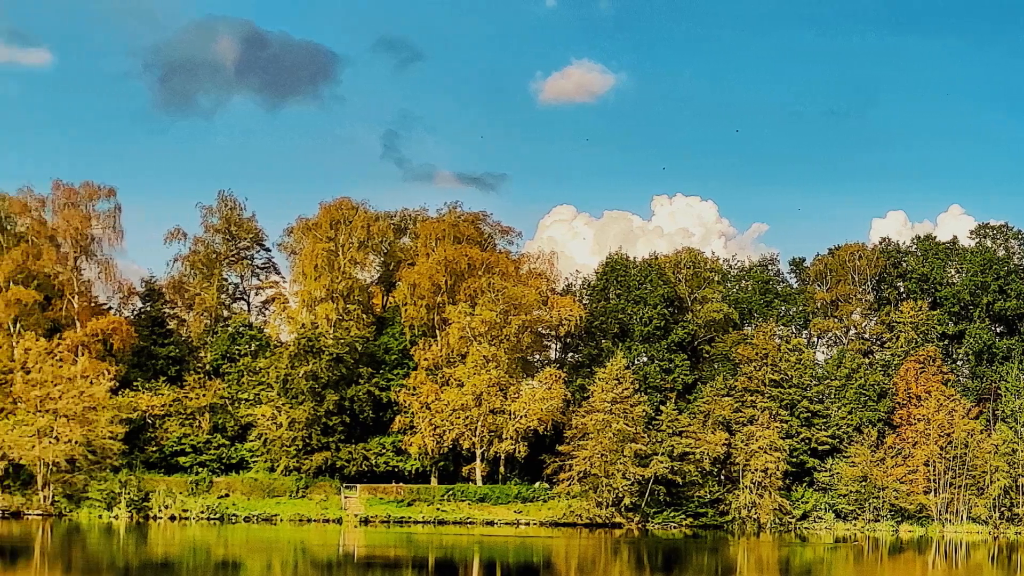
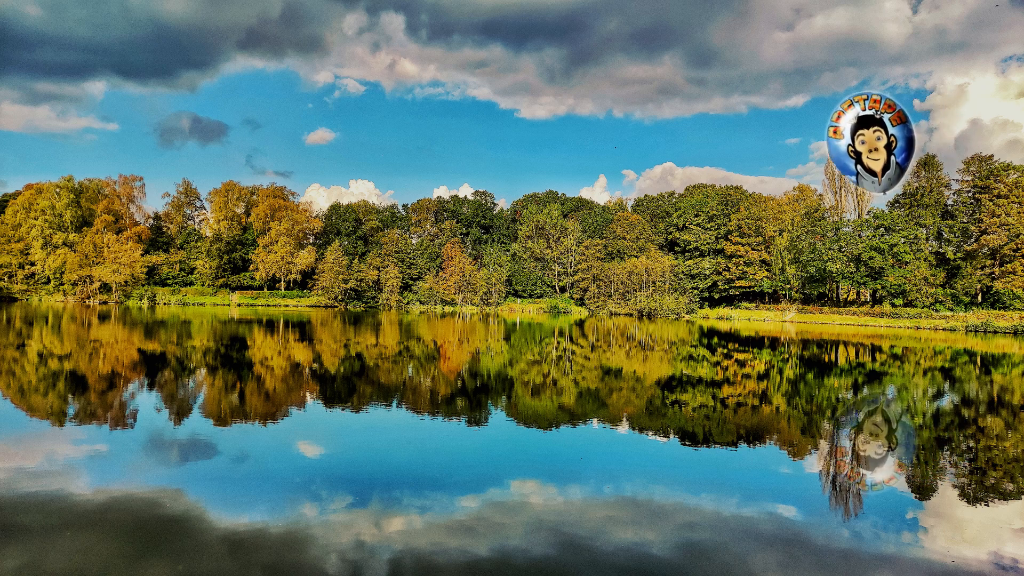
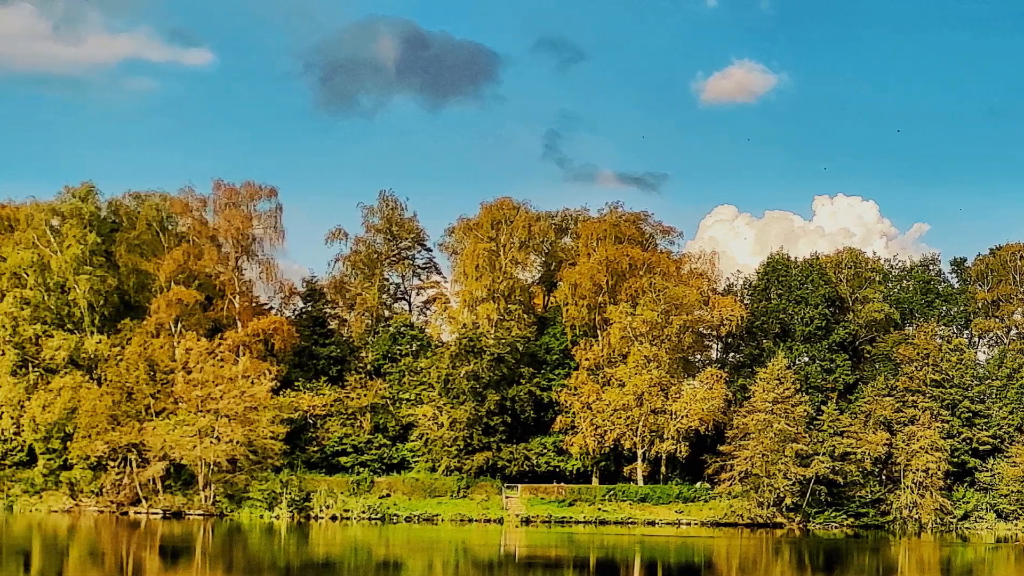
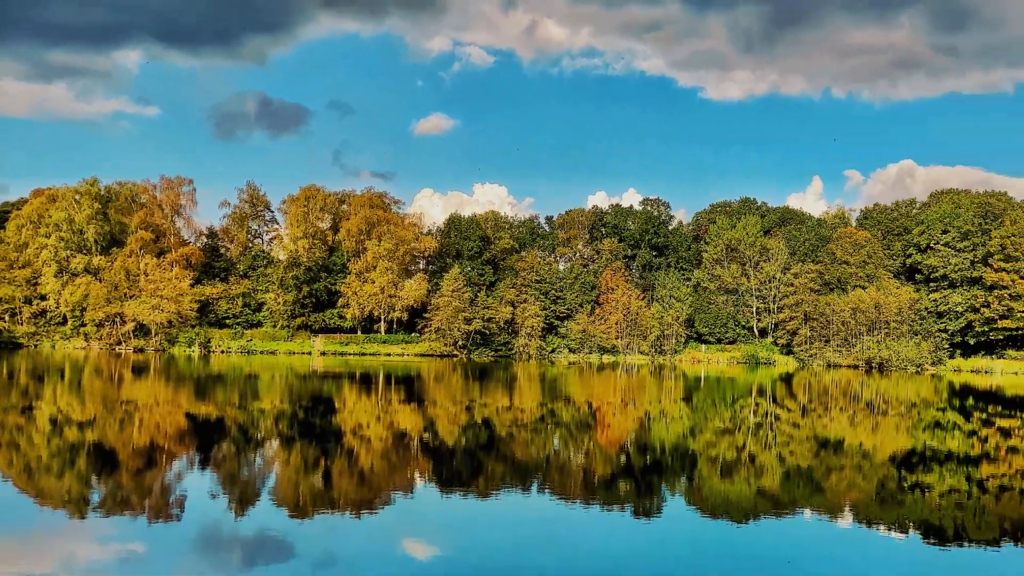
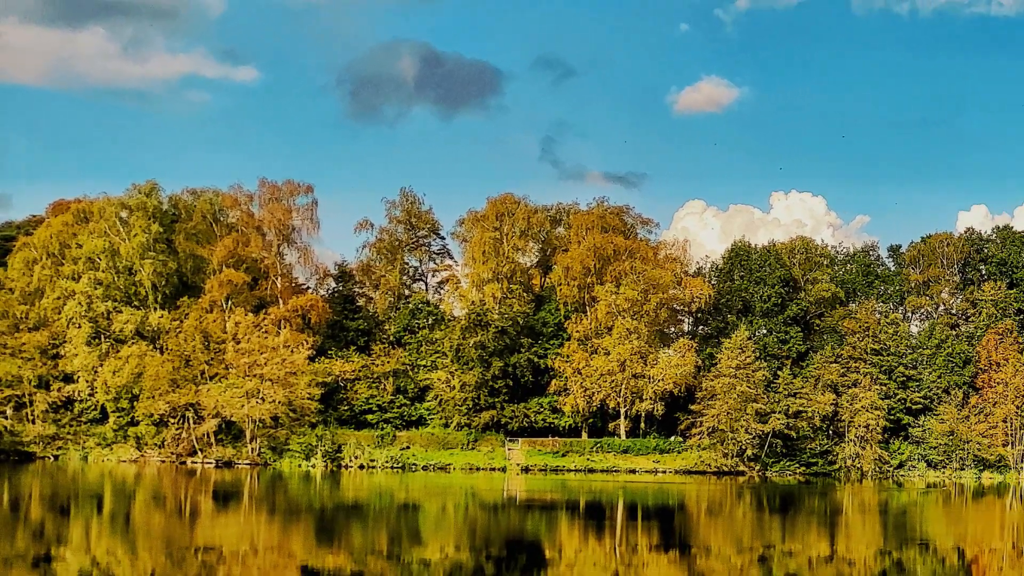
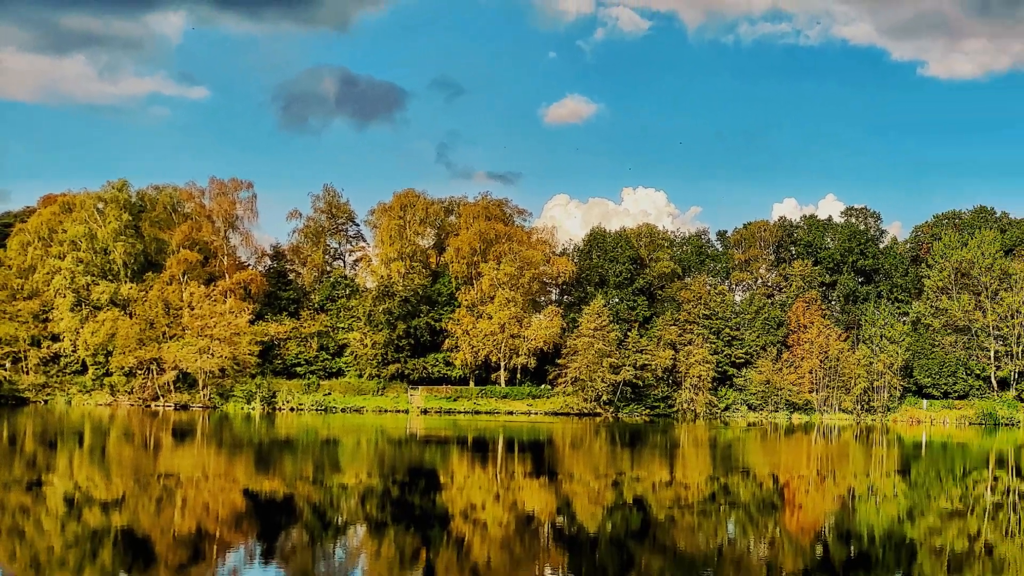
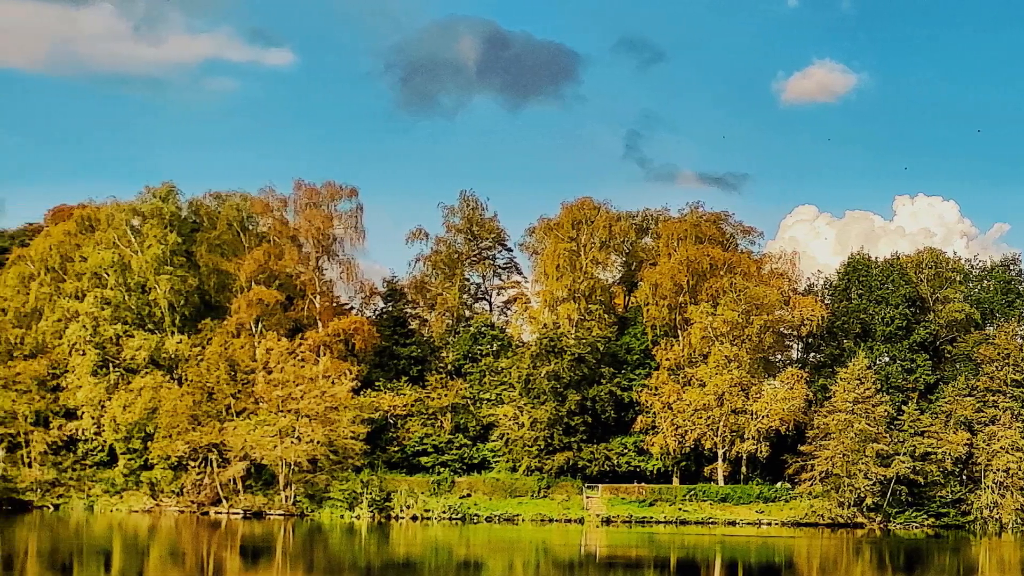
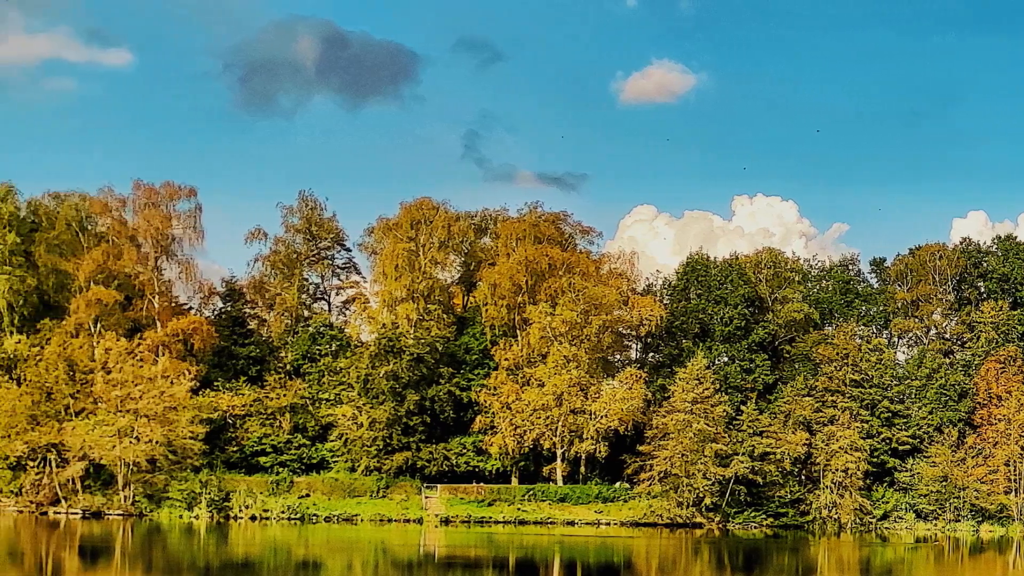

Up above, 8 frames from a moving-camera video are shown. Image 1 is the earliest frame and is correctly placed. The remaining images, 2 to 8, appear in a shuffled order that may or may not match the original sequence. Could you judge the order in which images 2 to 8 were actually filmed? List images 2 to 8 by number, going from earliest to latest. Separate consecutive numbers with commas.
8, 3, 7, 5, 6, 4, 2
